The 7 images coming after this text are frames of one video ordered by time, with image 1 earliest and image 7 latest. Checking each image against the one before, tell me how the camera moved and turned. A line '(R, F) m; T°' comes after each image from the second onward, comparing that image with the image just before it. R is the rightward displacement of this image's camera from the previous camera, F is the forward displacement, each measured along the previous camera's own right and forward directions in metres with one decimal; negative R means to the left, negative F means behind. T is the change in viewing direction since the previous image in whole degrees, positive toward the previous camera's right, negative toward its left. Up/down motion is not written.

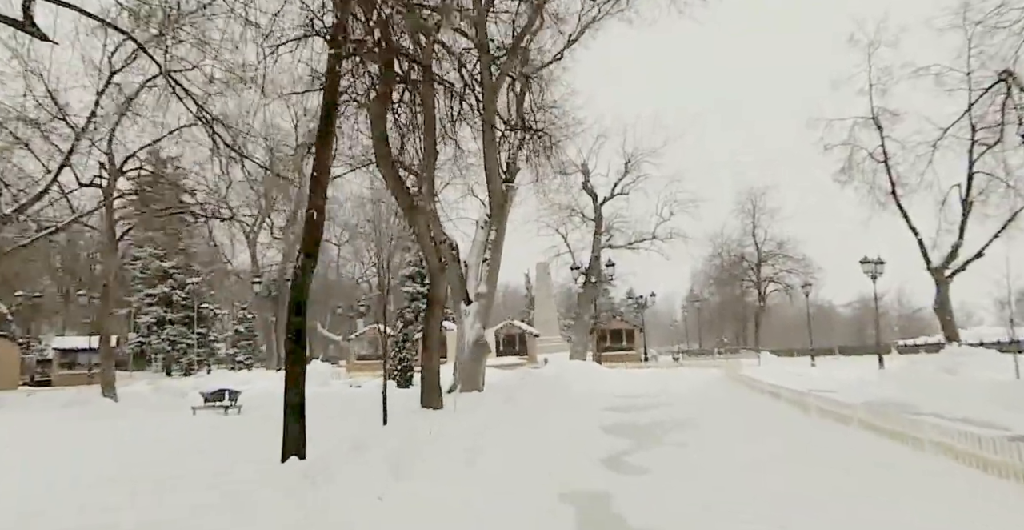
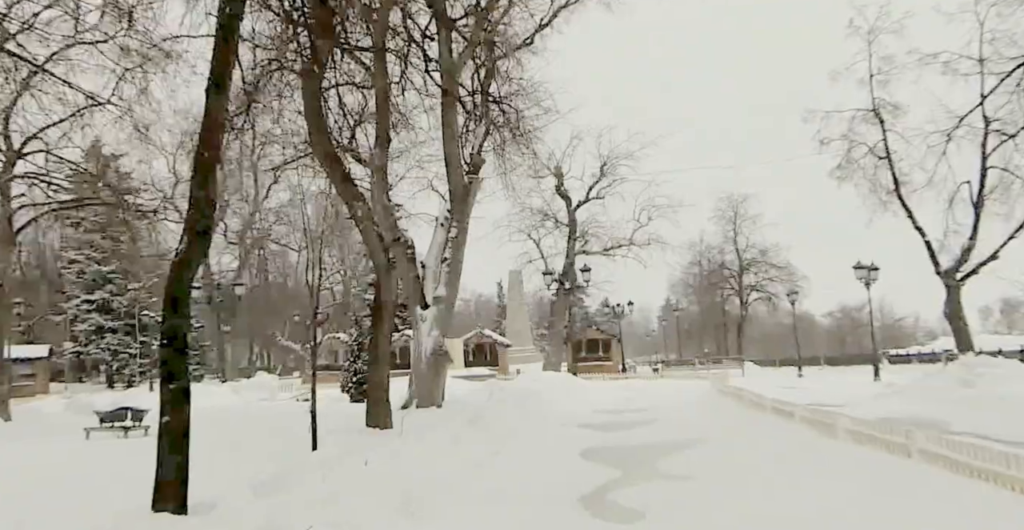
(+0.2, +1.9) m; +2°
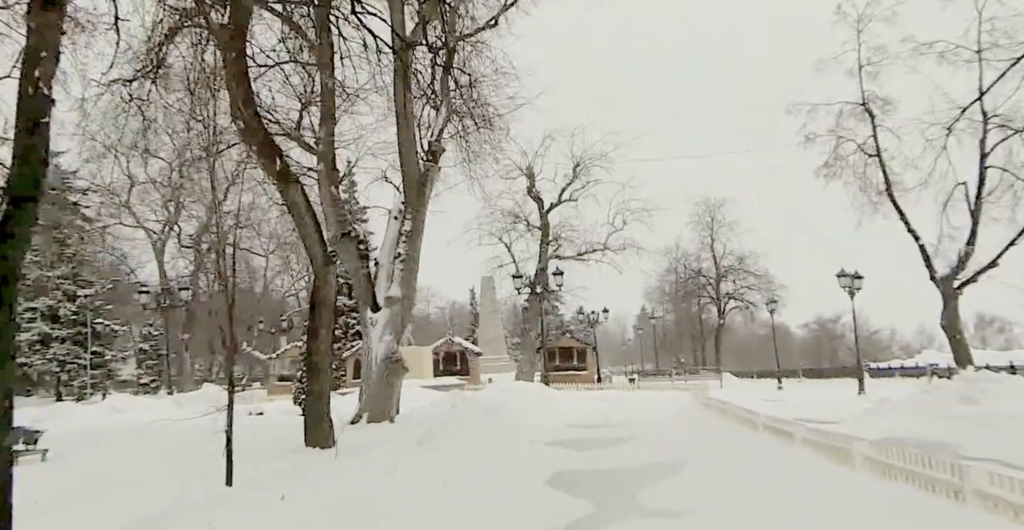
(+0.2, +1.3) m; +2°
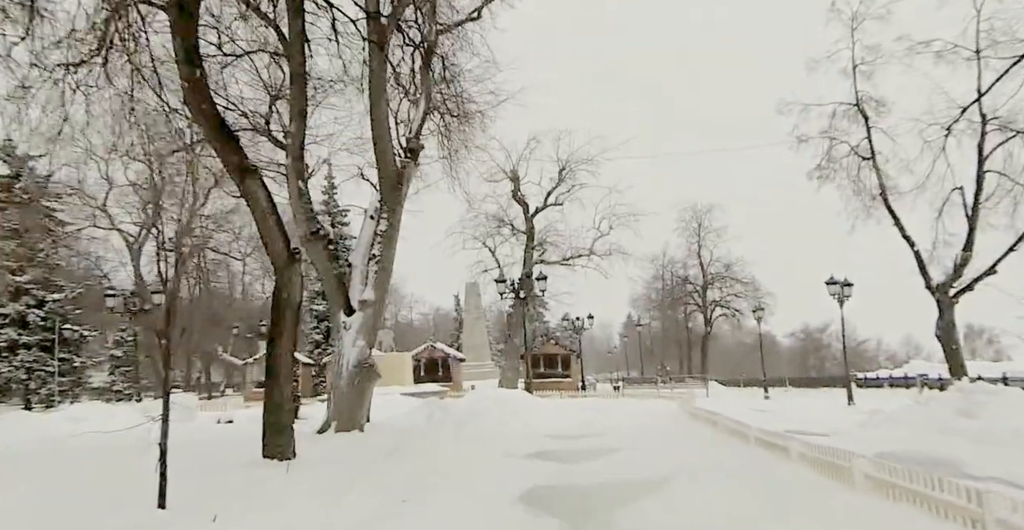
(+0.1, +0.6) m; +1°
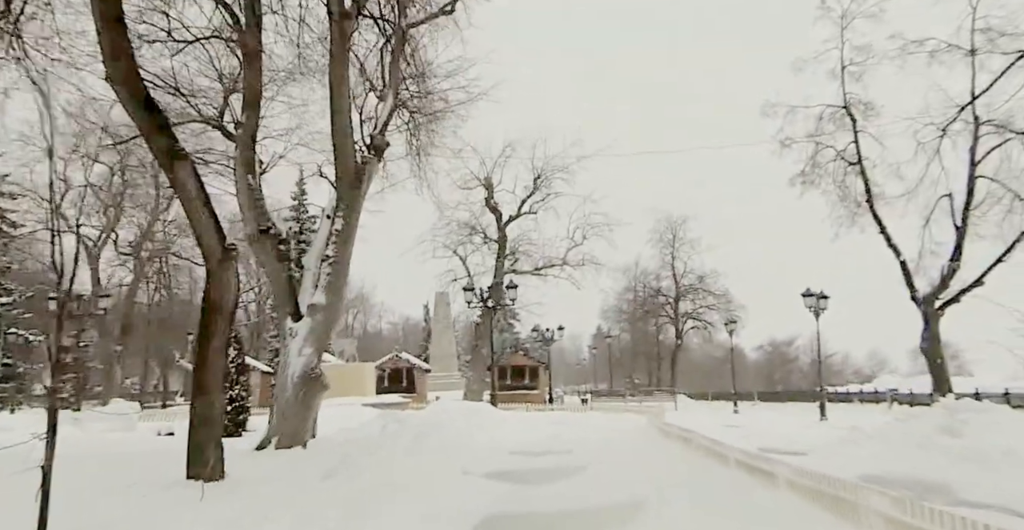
(+0.1, +0.9) m; +2°
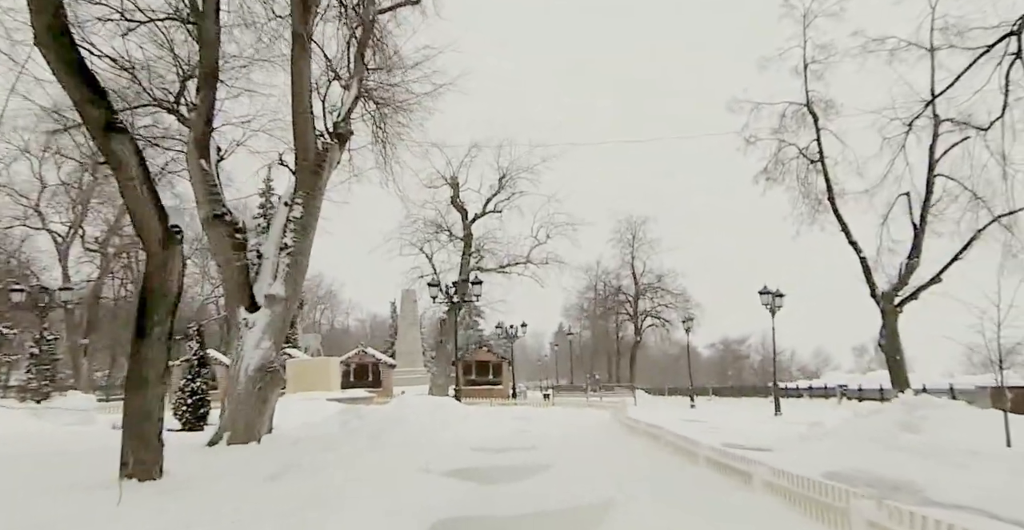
(0.0, +0.2) m; +3°
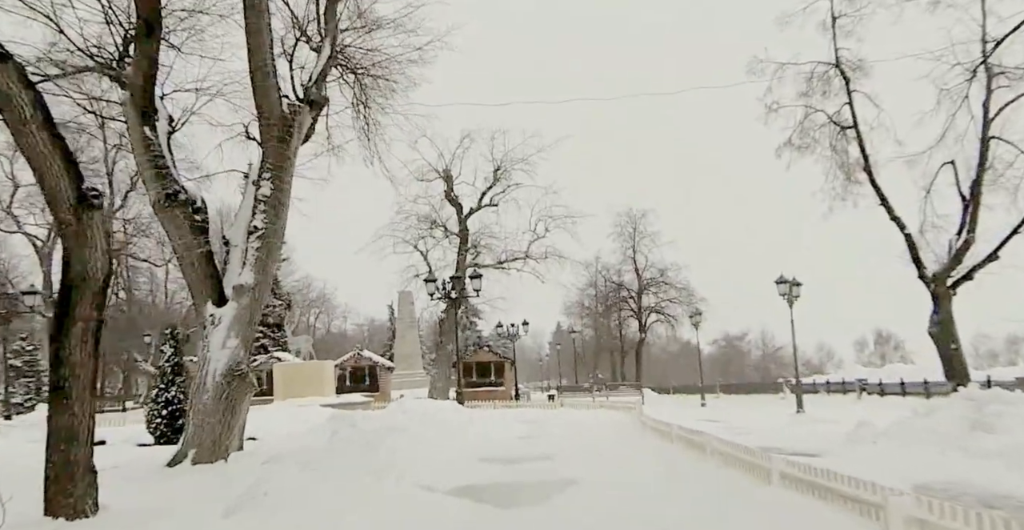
(-0.1, +1.5) m; 0°
